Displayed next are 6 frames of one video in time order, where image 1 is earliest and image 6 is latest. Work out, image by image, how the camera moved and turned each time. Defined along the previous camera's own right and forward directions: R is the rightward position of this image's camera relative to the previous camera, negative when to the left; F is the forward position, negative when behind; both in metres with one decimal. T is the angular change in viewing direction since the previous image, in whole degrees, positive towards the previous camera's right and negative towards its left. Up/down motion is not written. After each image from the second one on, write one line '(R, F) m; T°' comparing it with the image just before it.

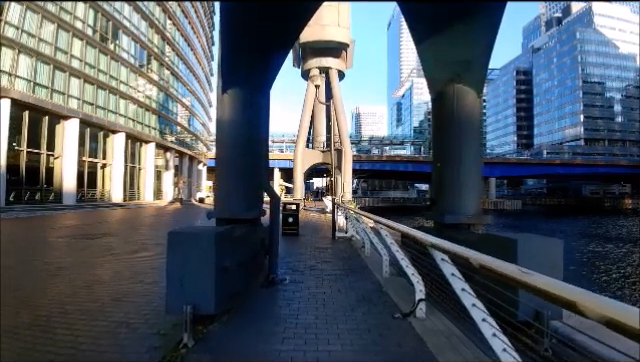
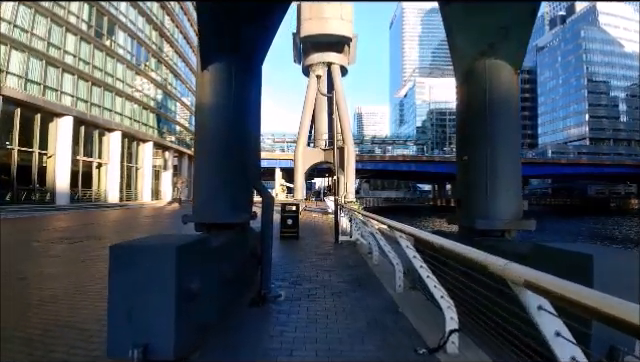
(0.0, +0.9) m; 0°
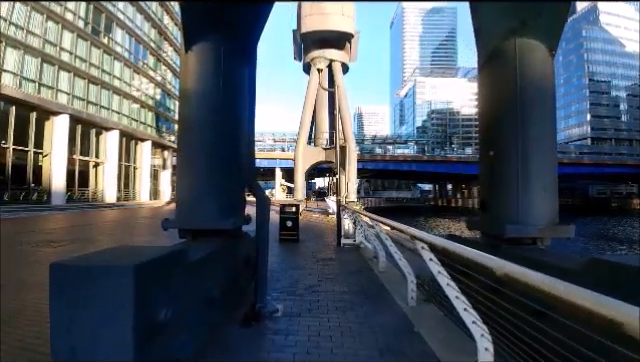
(0.0, +0.5) m; 0°
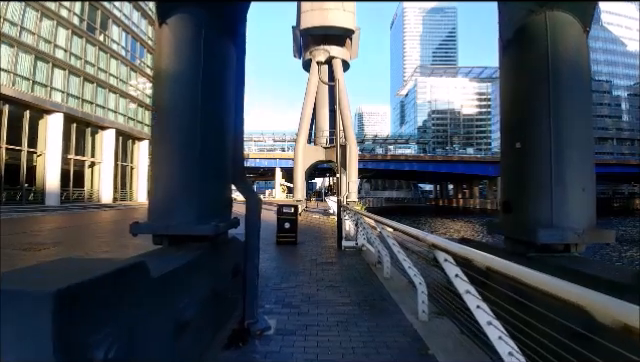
(0.0, +0.5) m; 0°
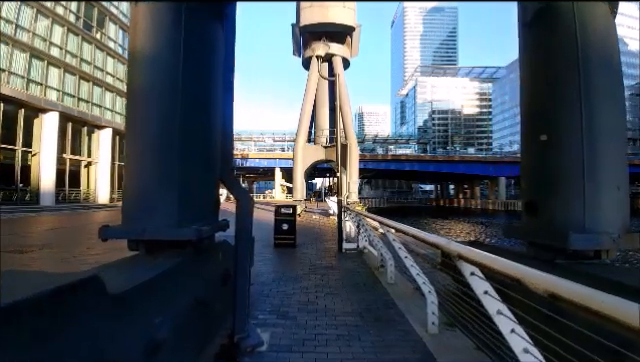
(0.0, +0.4) m; 0°
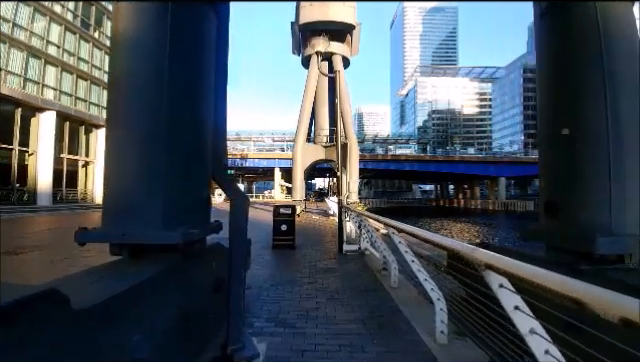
(0.0, +0.2) m; 0°
